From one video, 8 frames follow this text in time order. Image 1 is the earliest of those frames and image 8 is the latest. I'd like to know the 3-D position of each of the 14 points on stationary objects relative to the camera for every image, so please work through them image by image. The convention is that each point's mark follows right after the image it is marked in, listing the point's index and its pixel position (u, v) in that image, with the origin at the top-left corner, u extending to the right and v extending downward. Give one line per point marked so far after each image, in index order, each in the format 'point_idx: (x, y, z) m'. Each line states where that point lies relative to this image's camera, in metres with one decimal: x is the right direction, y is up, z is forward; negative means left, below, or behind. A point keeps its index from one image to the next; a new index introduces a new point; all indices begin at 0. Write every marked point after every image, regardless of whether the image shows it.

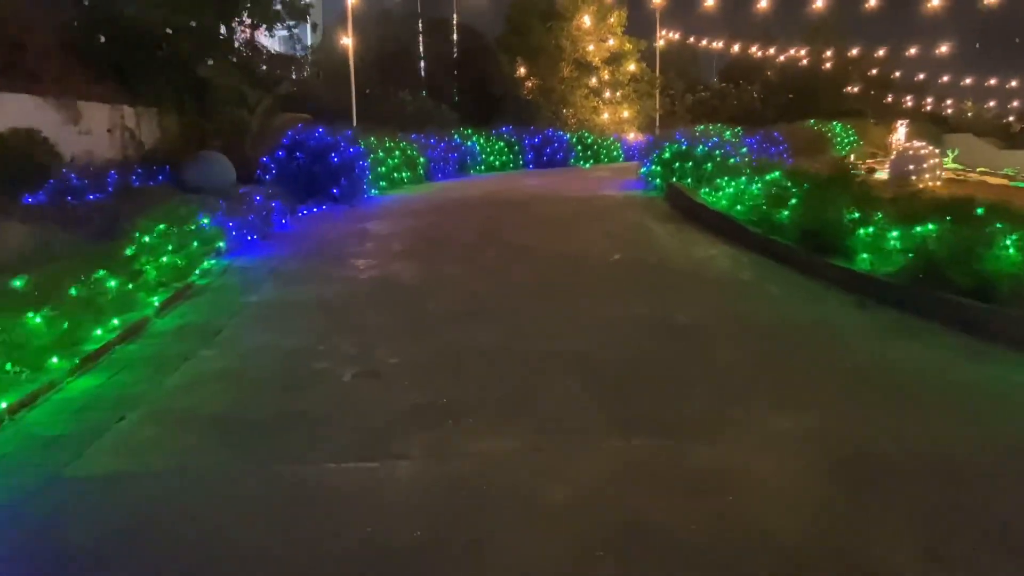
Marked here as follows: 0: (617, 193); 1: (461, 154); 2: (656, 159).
0: (+1.8, +1.7, +13.1) m
1: (-1.3, +3.4, +19.4) m
2: (+2.5, +2.2, +13.0) m
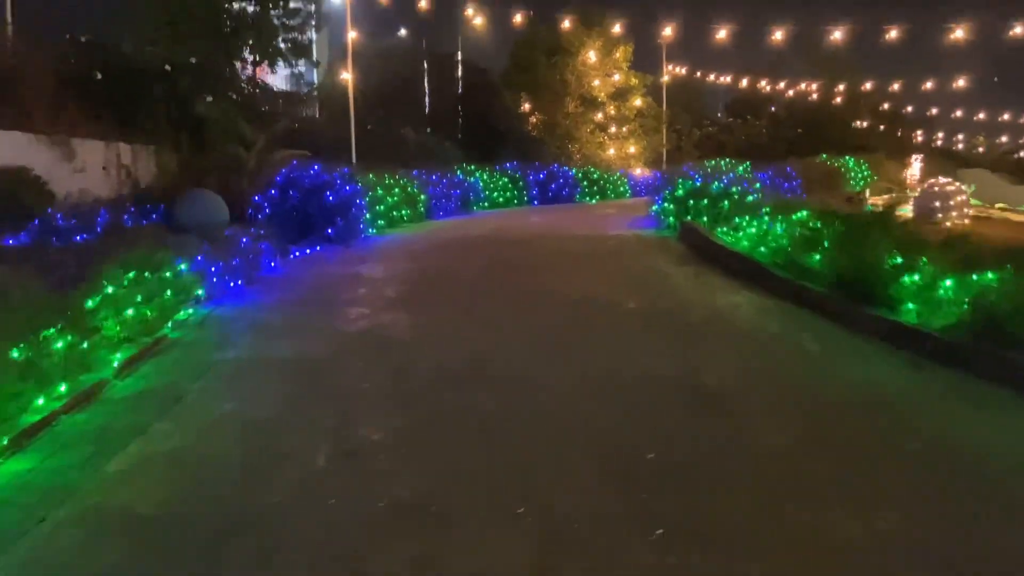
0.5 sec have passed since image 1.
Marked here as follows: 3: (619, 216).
0: (+1.8, +0.9, +12.4) m
1: (-1.2, +2.4, +18.8) m
2: (+2.5, +1.5, +12.3) m
3: (+2.4, +1.6, +16.3) m
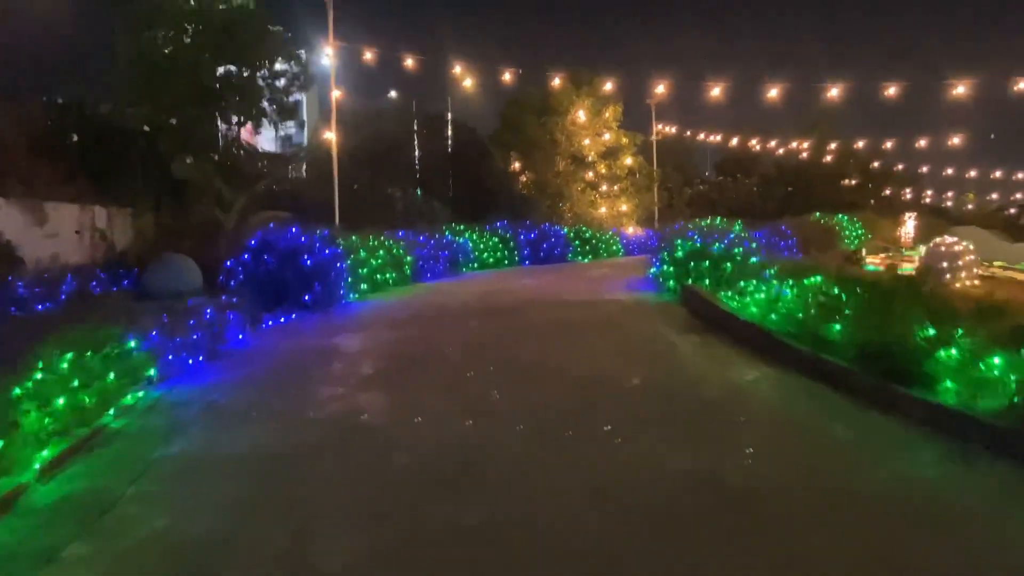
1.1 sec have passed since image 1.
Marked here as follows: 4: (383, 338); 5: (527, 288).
0: (+1.7, -0.1, +11.7) m
1: (-1.4, +0.9, +18.2) m
2: (+2.4, +0.4, +11.7) m
3: (+2.2, +0.2, +15.7) m
4: (-1.5, -0.6, +9.0) m
5: (+0.3, 0.0, +13.6) m
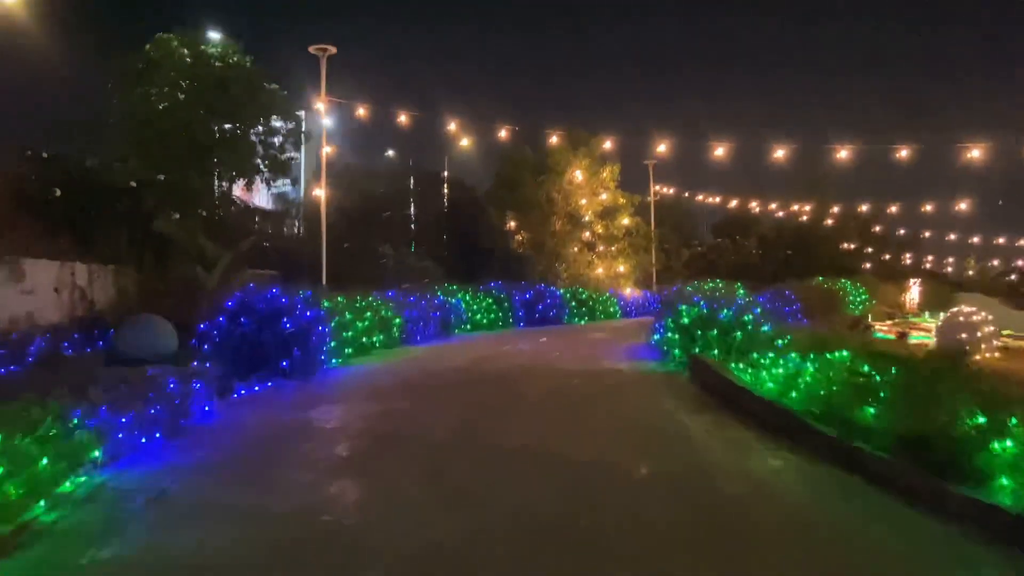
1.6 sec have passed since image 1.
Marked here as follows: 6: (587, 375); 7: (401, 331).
0: (+1.6, -1.1, +11.0) m
1: (-1.5, -0.6, +17.5) m
2: (+2.3, -0.5, +10.9) m
3: (+2.1, -1.0, +14.9) m
4: (-1.6, -1.4, +8.2) m
5: (+0.2, -1.1, +12.8) m
6: (+1.0, -1.1, +9.7) m
7: (-2.2, -0.9, +14.9) m
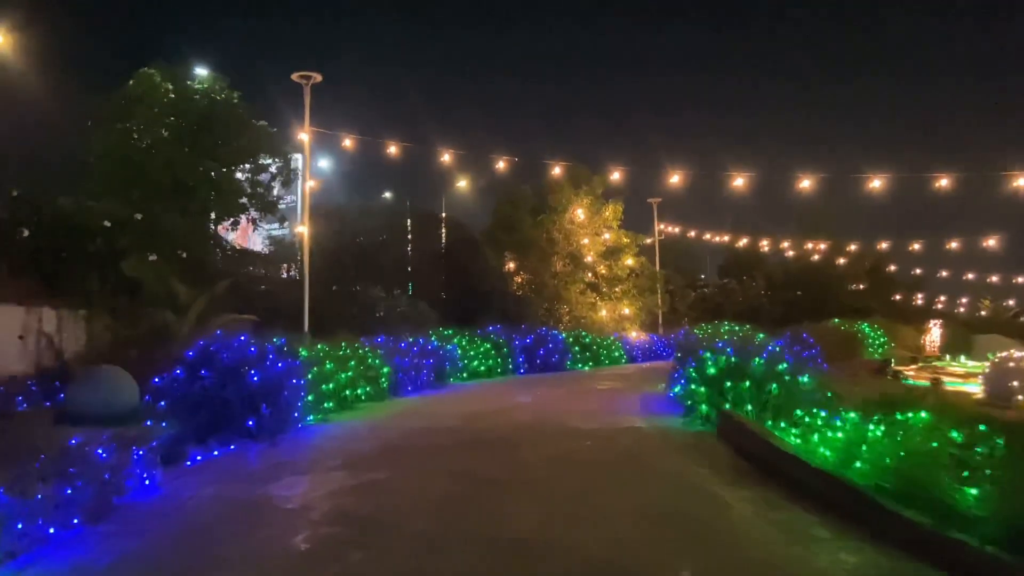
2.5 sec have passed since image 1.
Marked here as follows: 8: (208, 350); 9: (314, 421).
0: (+1.6, -1.7, +9.6) m
1: (-1.5, -1.5, +16.1) m
2: (+2.3, -1.1, +9.6) m
3: (+2.1, -1.8, +13.6) m
4: (-1.6, -1.8, +6.8) m
5: (+0.2, -1.8, +11.4) m
6: (+1.0, -1.6, +8.3) m
7: (-2.2, -1.7, +13.6) m
8: (-3.7, -0.7, +9.2) m
9: (-2.7, -1.8, +10.3) m
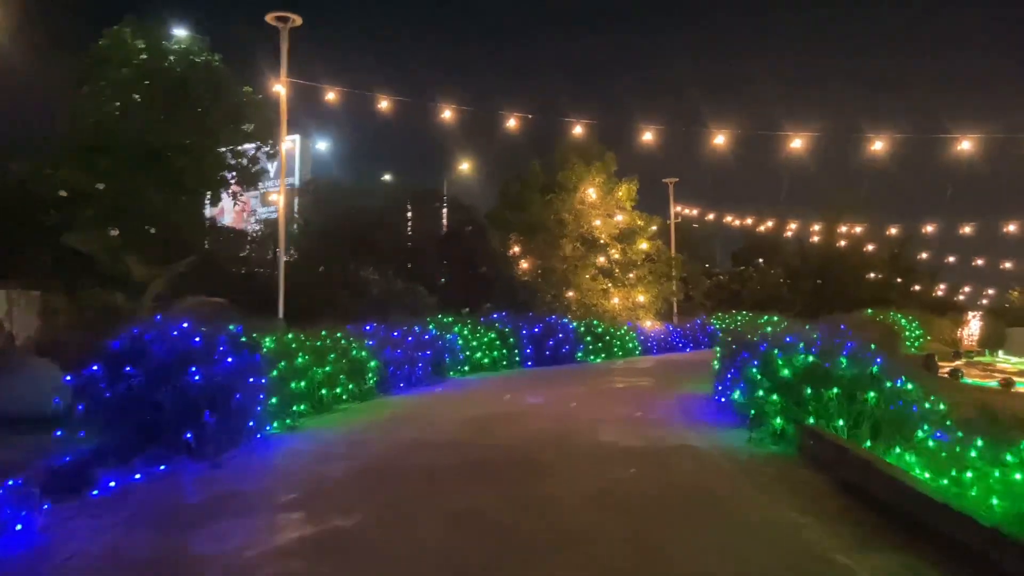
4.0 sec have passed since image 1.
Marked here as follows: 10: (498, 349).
0: (+1.7, -1.4, +7.6) m
1: (-1.4, -1.2, +14.1) m
2: (+2.4, -0.9, +7.6) m
3: (+2.2, -1.6, +11.6) m
4: (-1.5, -1.6, +4.8) m
5: (+0.4, -1.5, +9.4) m
6: (+1.1, -1.4, +6.3) m
7: (-2.0, -1.4, +11.6) m
8: (-3.5, -0.5, +7.2) m
9: (-2.6, -1.5, +8.3) m
10: (-0.3, -1.4, +17.1) m
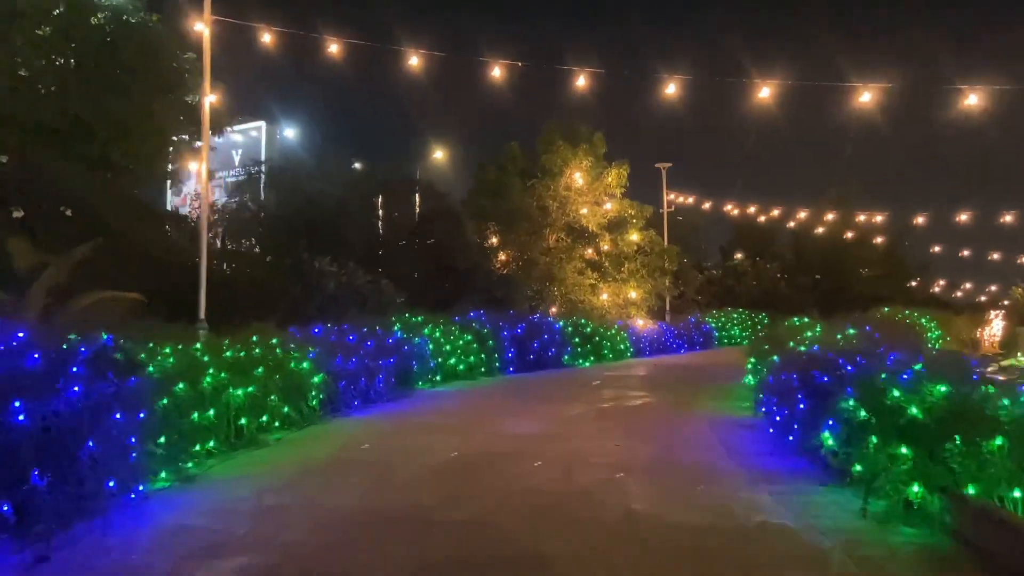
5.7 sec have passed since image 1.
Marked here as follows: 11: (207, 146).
0: (+1.7, -1.4, +5.3) m
1: (-1.7, -1.1, +11.7) m
2: (+2.4, -0.9, +5.3) m
3: (+2.0, -1.5, +9.3) m
4: (-1.4, -1.6, +2.4) m
5: (+0.2, -1.5, +7.1) m
6: (+1.1, -1.4, +4.0) m
7: (-2.2, -1.3, +9.1) m
8: (-3.6, -0.4, +4.7) m
9: (-2.7, -1.5, +5.9) m
10: (-0.7, -1.3, +14.7) m
11: (-3.8, +1.8, +9.5) m
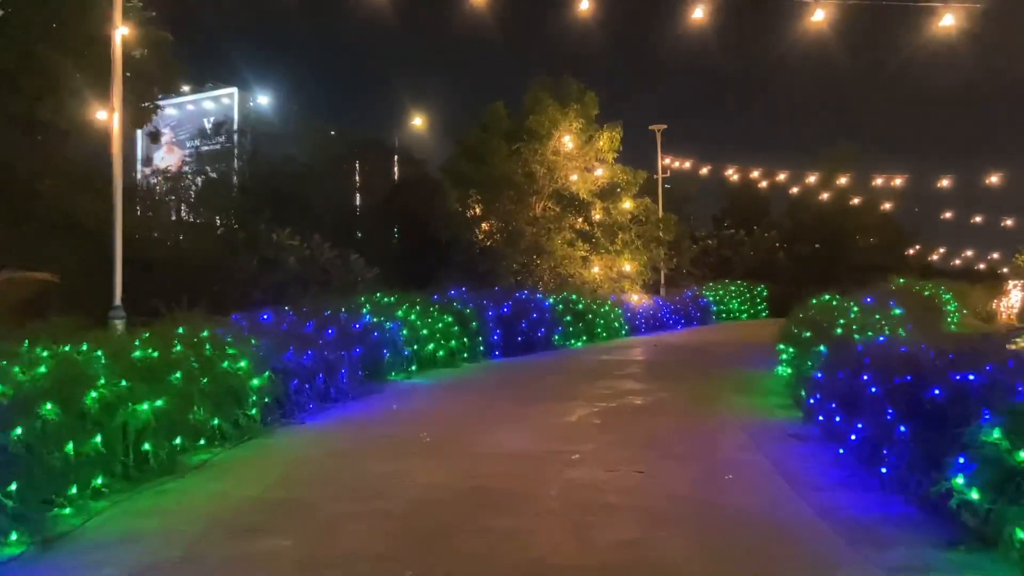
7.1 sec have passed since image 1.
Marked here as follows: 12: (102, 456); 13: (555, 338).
0: (+1.6, -1.3, +3.7) m
1: (-1.9, -0.8, +10.0) m
2: (+2.3, -0.8, +3.7) m
3: (+1.9, -1.3, +7.7) m
4: (-1.4, -1.6, +0.8) m
5: (+0.2, -1.3, +5.5) m
6: (+1.1, -1.4, +2.4) m
7: (-2.3, -1.1, +7.5) m
8: (-3.6, -0.4, +3.0) m
9: (-2.7, -1.4, +4.2) m
10: (-1.0, -0.9, +13.1) m
11: (-4.0, +2.0, +7.7) m
12: (-2.7, -1.1, +5.1) m
13: (+0.9, -1.1, +16.3) m
